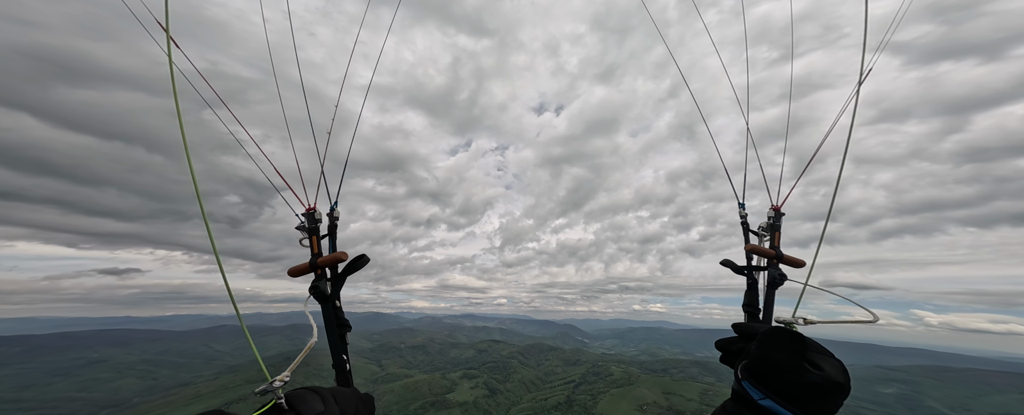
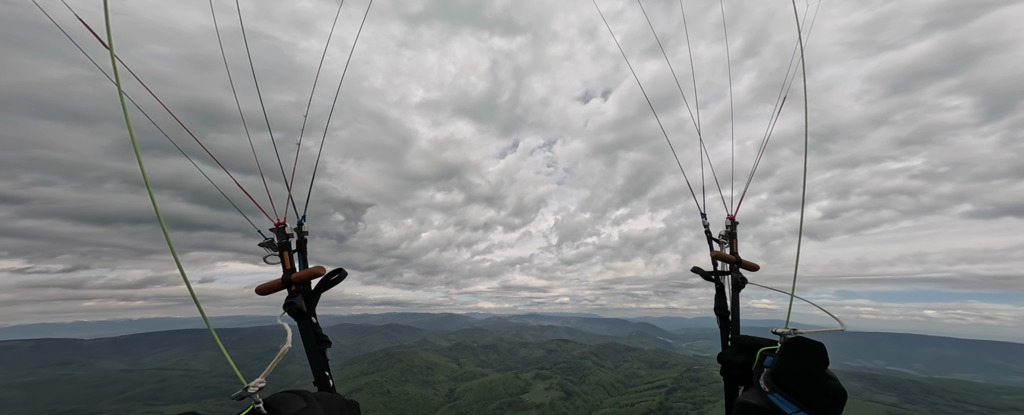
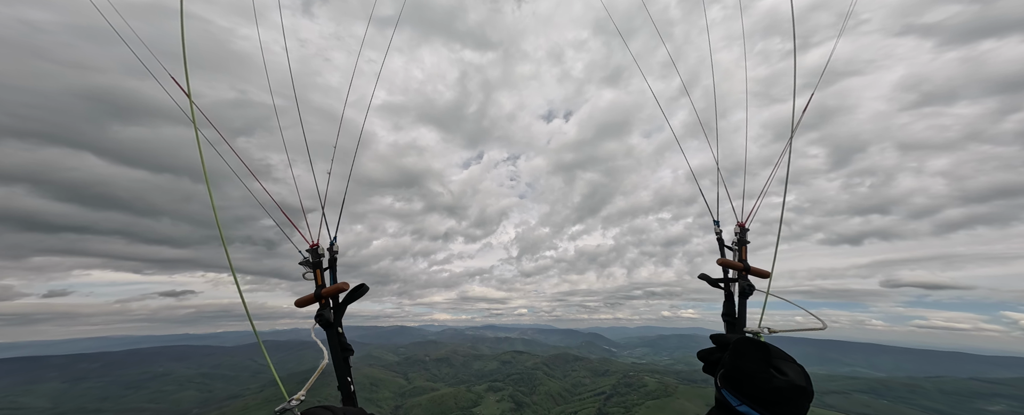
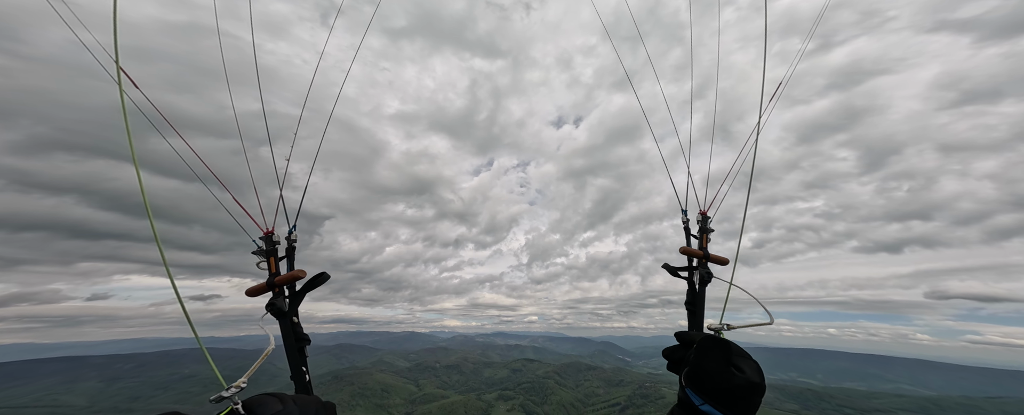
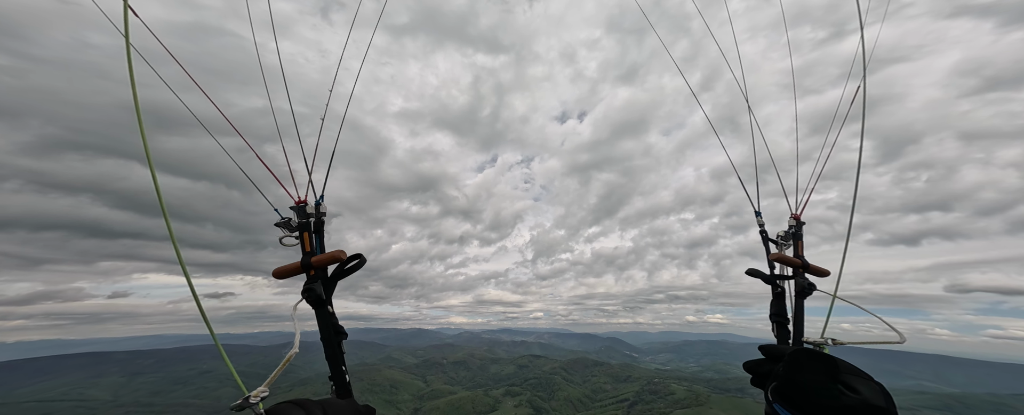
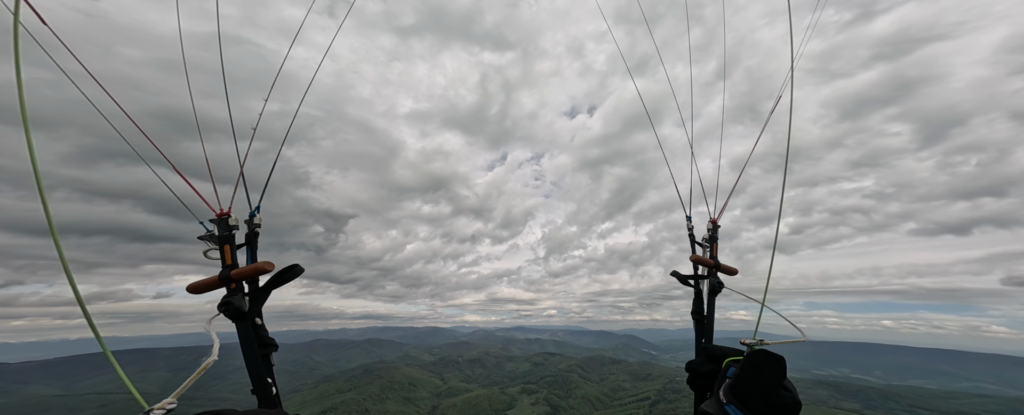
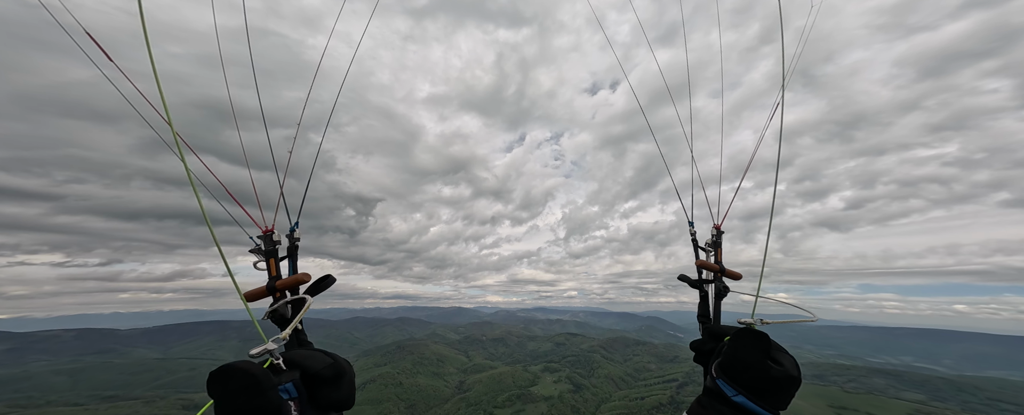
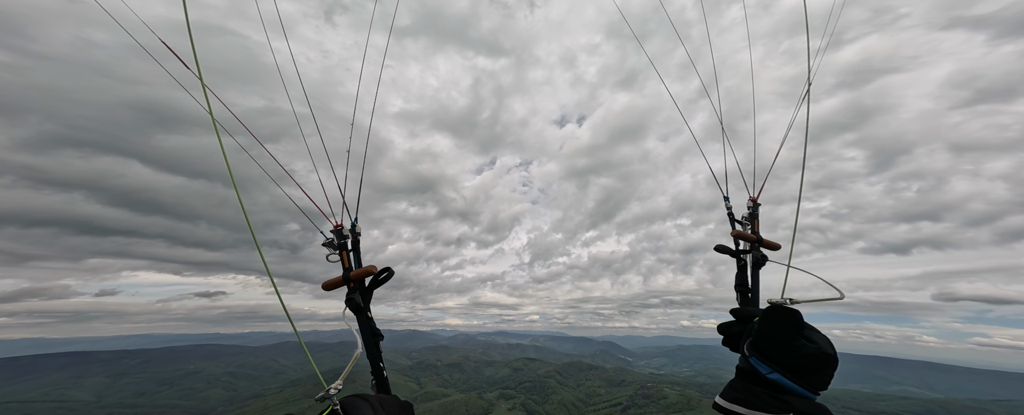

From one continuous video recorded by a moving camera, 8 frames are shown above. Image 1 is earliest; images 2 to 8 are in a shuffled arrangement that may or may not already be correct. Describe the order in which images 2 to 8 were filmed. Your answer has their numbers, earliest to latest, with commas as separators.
3, 4, 8, 5, 6, 2, 7
